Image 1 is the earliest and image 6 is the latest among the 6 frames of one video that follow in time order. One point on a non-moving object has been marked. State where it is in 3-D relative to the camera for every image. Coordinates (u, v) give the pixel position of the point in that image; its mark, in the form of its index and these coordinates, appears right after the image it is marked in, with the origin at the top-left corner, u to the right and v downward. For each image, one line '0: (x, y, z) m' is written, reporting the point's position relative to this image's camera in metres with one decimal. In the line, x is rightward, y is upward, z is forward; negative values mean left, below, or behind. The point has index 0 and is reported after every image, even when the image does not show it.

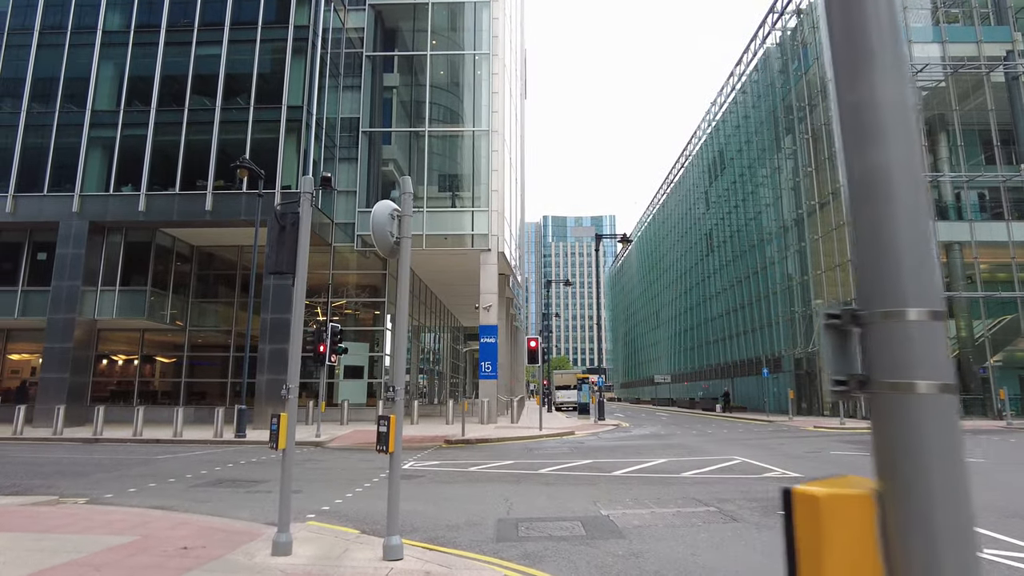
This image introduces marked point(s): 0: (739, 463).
0: (+4.8, -3.7, +13.8) m
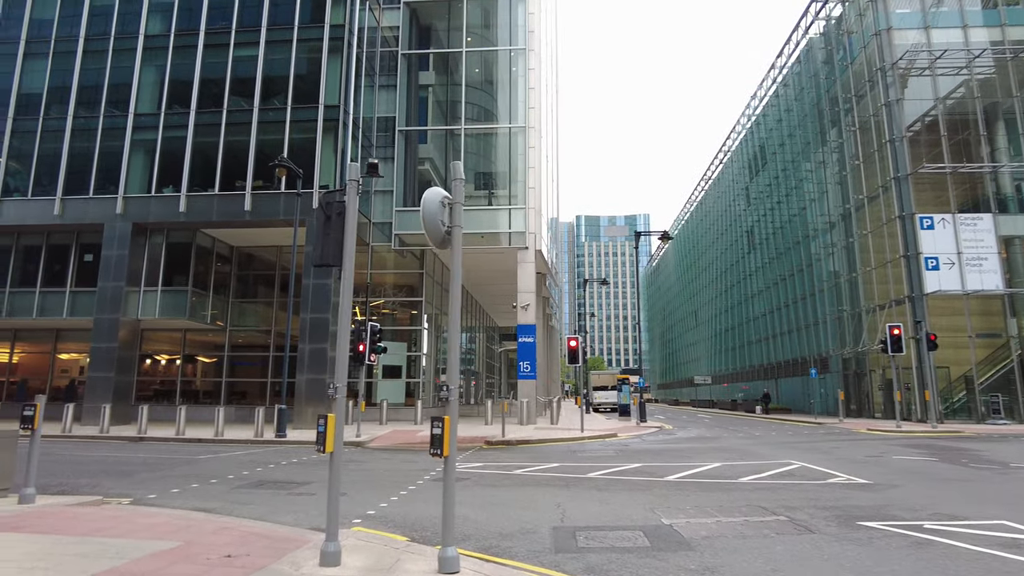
0: (+5.7, -3.6, +13.1) m
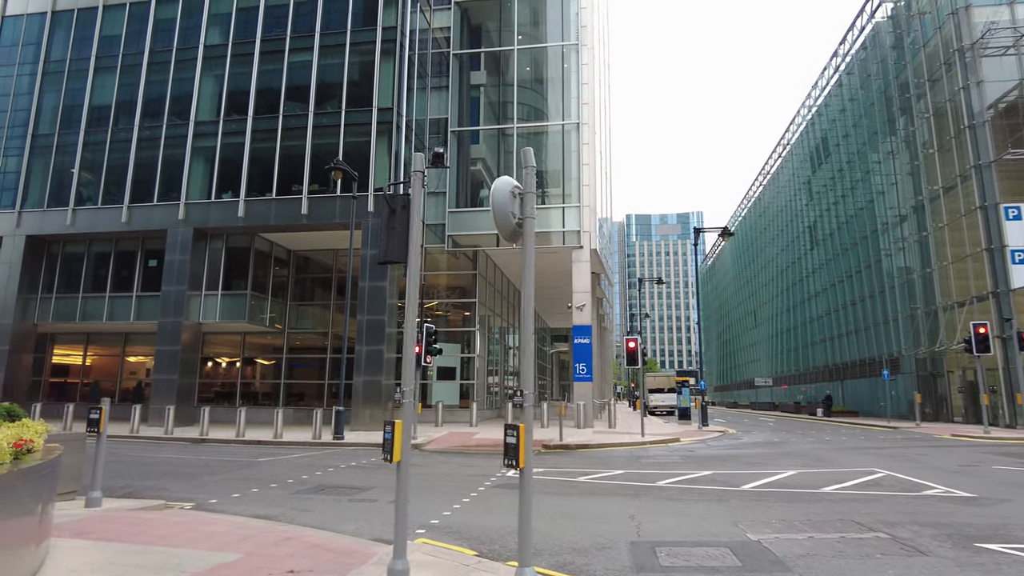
0: (+6.9, -3.5, +12.2) m
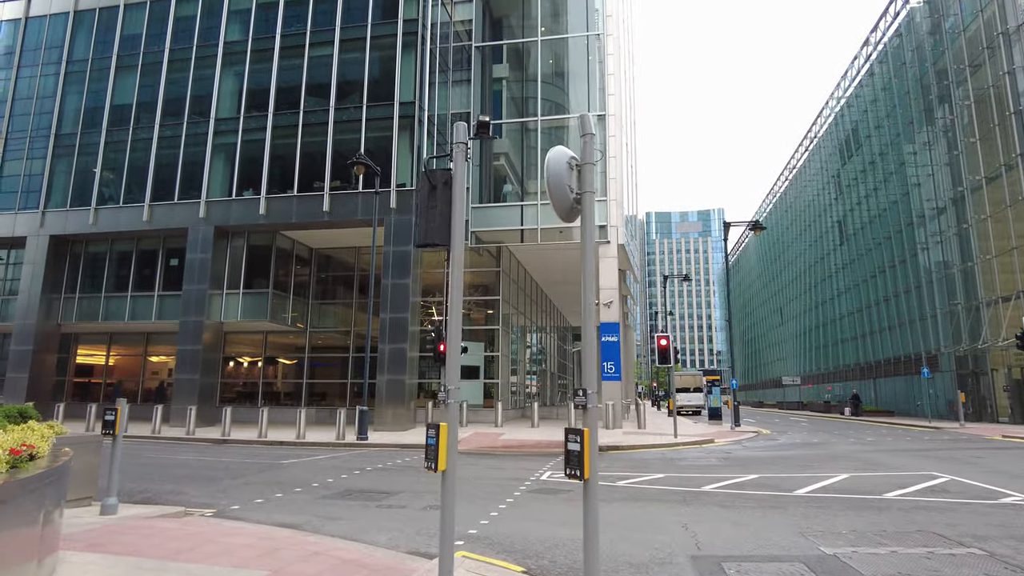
0: (+7.5, -3.4, +11.3) m
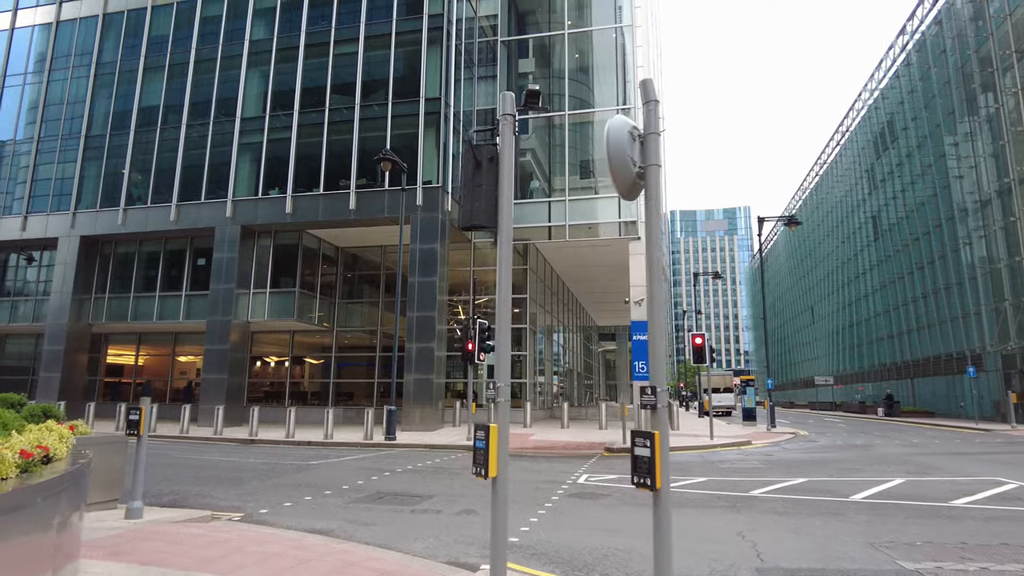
0: (+8.1, -3.2, +10.6) m
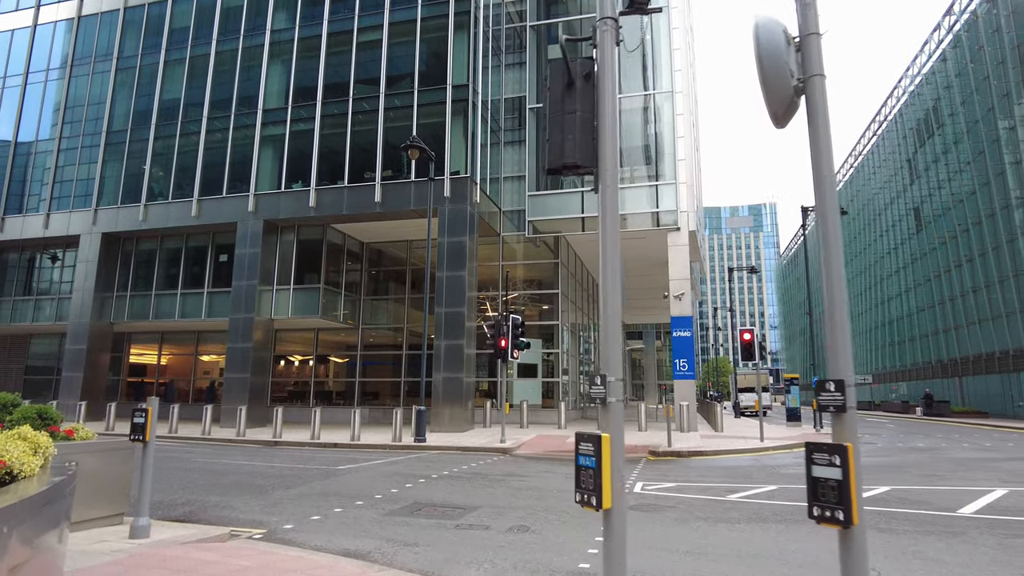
0: (+8.9, -3.0, +9.2) m
